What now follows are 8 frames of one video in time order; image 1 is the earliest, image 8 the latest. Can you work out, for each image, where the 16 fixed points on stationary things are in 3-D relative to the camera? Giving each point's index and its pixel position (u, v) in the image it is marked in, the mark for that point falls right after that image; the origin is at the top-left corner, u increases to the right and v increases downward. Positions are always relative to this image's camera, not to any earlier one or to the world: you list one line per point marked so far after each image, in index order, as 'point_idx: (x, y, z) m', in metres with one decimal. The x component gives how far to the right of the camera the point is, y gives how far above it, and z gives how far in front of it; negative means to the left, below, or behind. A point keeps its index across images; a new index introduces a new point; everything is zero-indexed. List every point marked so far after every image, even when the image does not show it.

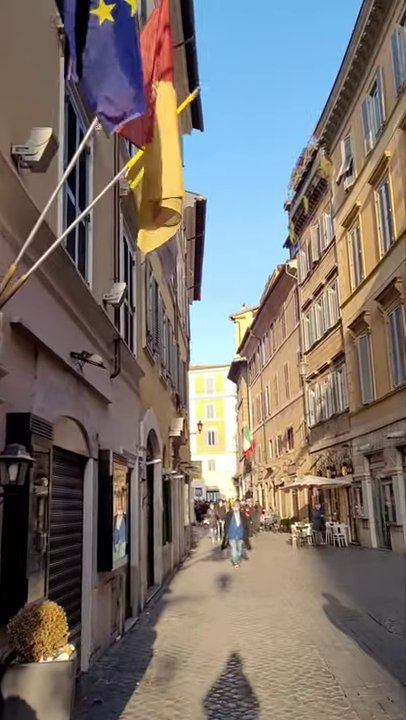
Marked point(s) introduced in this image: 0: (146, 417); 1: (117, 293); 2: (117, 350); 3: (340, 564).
0: (-1.1, -1.1, +12.1) m
1: (-1.1, +0.9, +8.2) m
2: (-1.2, +0.1, +8.6) m
3: (+3.8, -5.7, +17.7) m
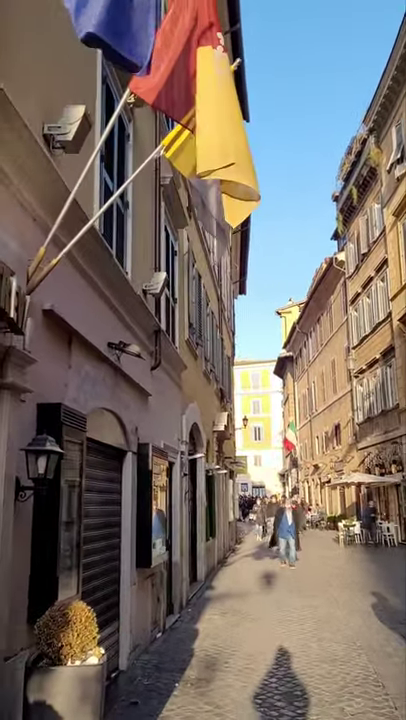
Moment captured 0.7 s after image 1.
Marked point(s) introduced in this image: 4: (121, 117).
0: (-0.3, -1.0, +11.9) m
1: (-0.6, +1.0, +8.0) m
2: (-0.6, +0.2, +8.4) m
3: (+5.0, -5.5, +17.1) m
4: (-0.9, +2.8, +7.2) m
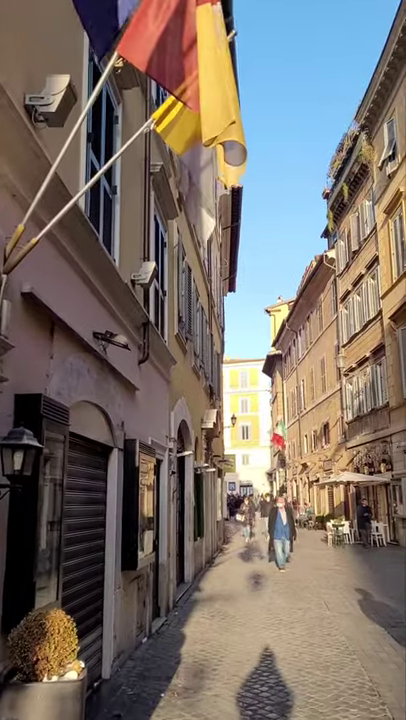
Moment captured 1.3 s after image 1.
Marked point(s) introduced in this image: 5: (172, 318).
0: (-0.5, -0.9, +11.6) m
1: (-0.7, +1.1, +7.7) m
2: (-0.7, +0.3, +8.1) m
3: (+4.7, -5.5, +16.9) m
4: (-1.0, +2.9, +6.9) m
5: (-0.5, +0.8, +11.1) m
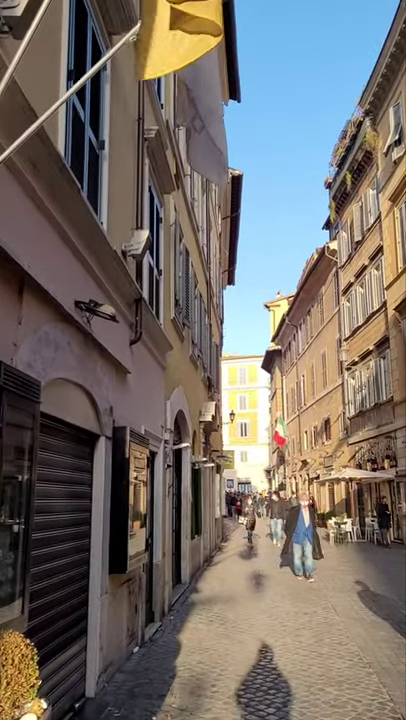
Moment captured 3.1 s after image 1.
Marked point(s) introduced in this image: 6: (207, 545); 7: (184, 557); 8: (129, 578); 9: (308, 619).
0: (-0.5, -0.6, +10.8) m
1: (-0.7, +1.3, +6.9) m
2: (-0.7, +0.6, +7.3) m
3: (+4.6, -5.2, +16.1) m
4: (-1.0, +3.1, +6.1) m
5: (-0.6, +1.0, +10.3) m
6: (+0.1, -4.9, +16.6) m
7: (-0.4, -3.7, +11.9) m
8: (-0.8, -2.4, +6.8) m
9: (+1.5, -3.7, +8.9) m
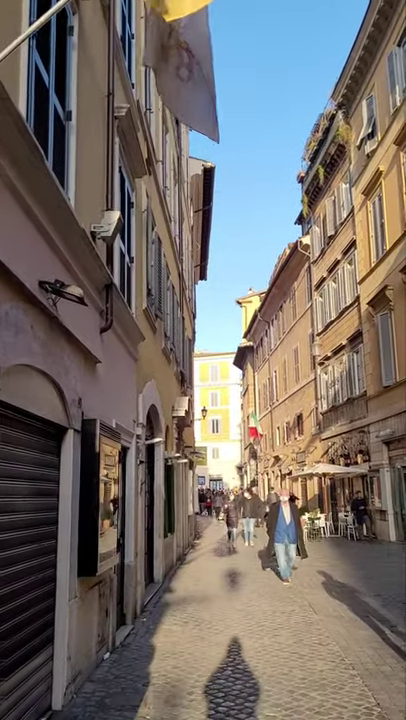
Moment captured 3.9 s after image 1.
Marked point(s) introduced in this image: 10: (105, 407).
0: (-0.9, -0.5, +10.4) m
1: (-1.0, +1.4, +6.5) m
2: (-1.0, +0.7, +6.9) m
3: (+3.9, -5.1, +16.0) m
4: (-1.3, +3.2, +5.7) m
5: (-1.0, +1.1, +9.9) m
6: (-0.6, -4.7, +16.2) m
7: (-0.8, -3.6, +11.6) m
8: (-1.1, -2.3, +6.4) m
9: (+1.1, -3.5, +8.6) m
10: (-1.1, -0.5, +7.0) m
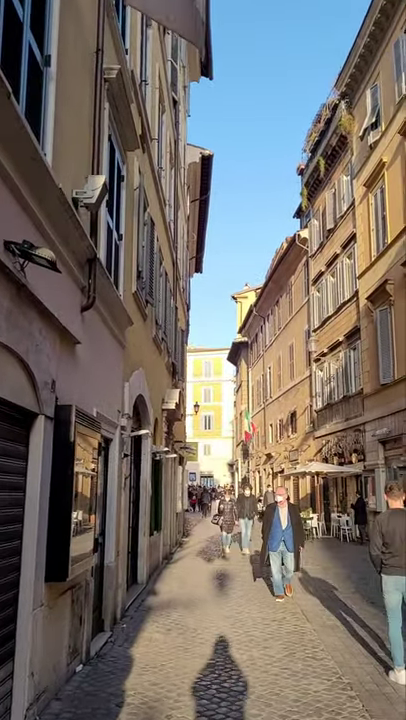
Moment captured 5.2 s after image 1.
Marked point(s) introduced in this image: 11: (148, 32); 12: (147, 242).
0: (-1.1, -0.3, +9.8) m
1: (-1.0, +1.6, +5.8) m
2: (-1.1, +0.9, +6.3) m
3: (+3.6, -4.9, +15.4) m
4: (-1.3, +3.4, +5.0) m
5: (-1.1, +1.3, +9.2) m
6: (-0.9, -4.5, +15.6) m
7: (-1.1, -3.4, +10.9) m
8: (-1.2, -2.1, +5.8) m
9: (+0.9, -3.4, +8.0) m
10: (-1.2, -0.3, +6.3) m
11: (-1.0, +6.1, +11.7) m
12: (-1.0, +2.1, +11.3) m
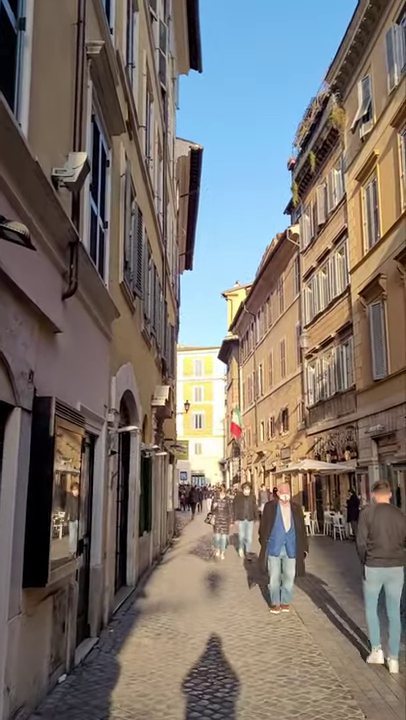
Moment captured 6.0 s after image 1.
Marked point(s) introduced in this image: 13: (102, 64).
0: (-1.2, -0.2, +9.4) m
1: (-1.1, +1.7, +5.5) m
2: (-1.2, +1.0, +5.9) m
3: (+3.4, -4.8, +15.1) m
4: (-1.4, +3.5, +4.6) m
5: (-1.2, +1.4, +8.8) m
6: (-1.1, -4.4, +15.3) m
7: (-1.2, -3.3, +10.6) m
8: (-1.3, -2.0, +5.4) m
9: (+0.8, -3.3, +7.6) m
10: (-1.3, -0.2, +5.9) m
11: (-1.2, +6.2, +11.3) m
12: (-1.2, +2.2, +10.9) m
13: (-1.2, +3.5, +7.4) m
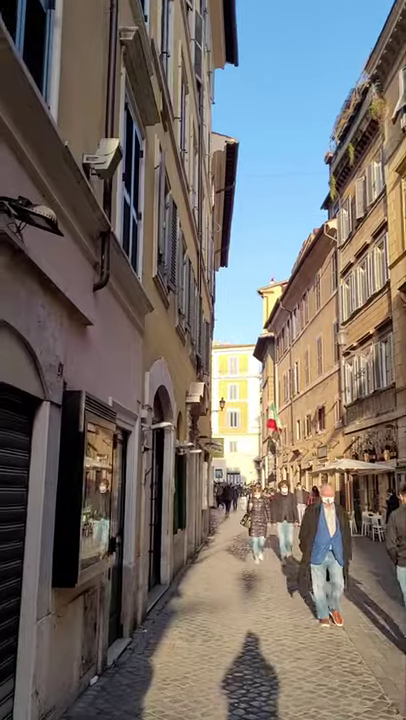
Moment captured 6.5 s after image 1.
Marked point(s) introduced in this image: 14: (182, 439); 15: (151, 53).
0: (-0.7, -0.1, +9.2) m
1: (-0.8, +1.7, +5.3) m
2: (-0.9, +1.0, +5.7) m
3: (+4.3, -4.7, +14.7) m
4: (-1.1, +3.5, +4.4) m
5: (-0.7, +1.5, +8.7) m
6: (-0.3, -4.3, +15.1) m
7: (-0.6, -3.2, +10.4) m
8: (-1.0, -1.9, +5.2) m
9: (+1.2, -3.2, +7.4) m
10: (-1.0, -0.2, +5.8) m
11: (-0.6, +6.3, +11.1) m
12: (-0.6, +2.3, +10.7) m
13: (-0.8, +3.5, +7.2) m
14: (-0.4, -1.6, +13.0) m
15: (-0.7, +4.3, +8.7) m
